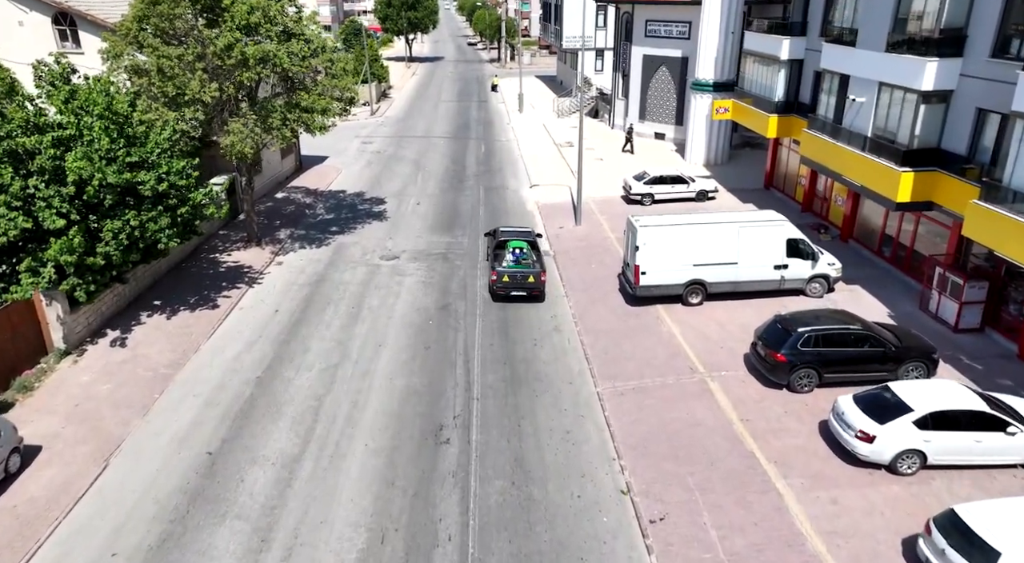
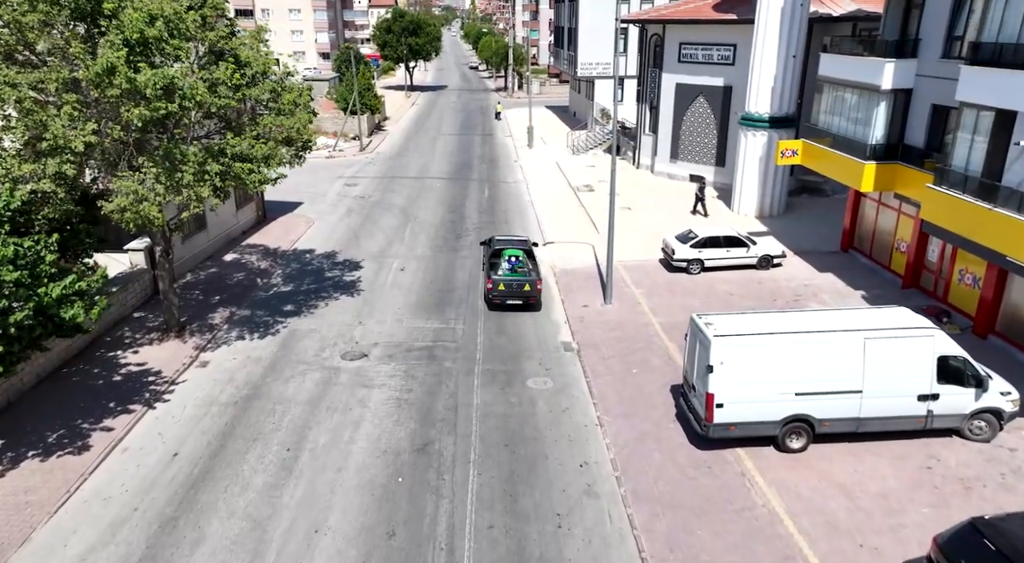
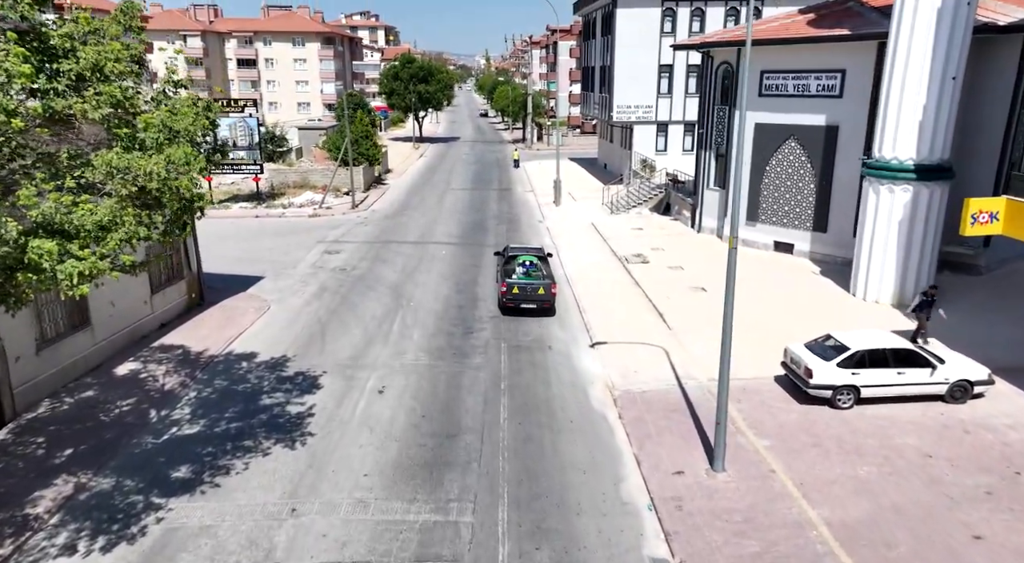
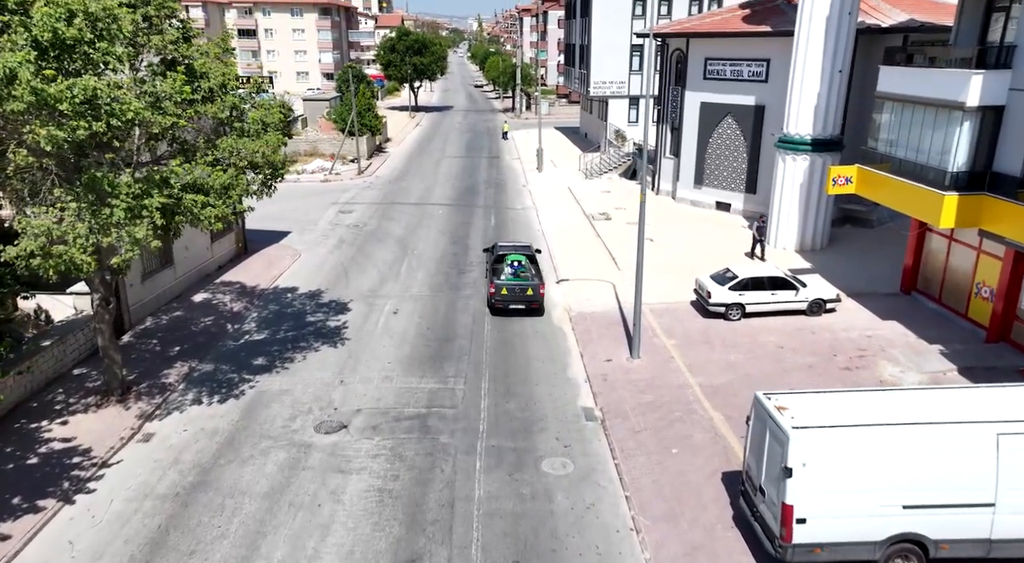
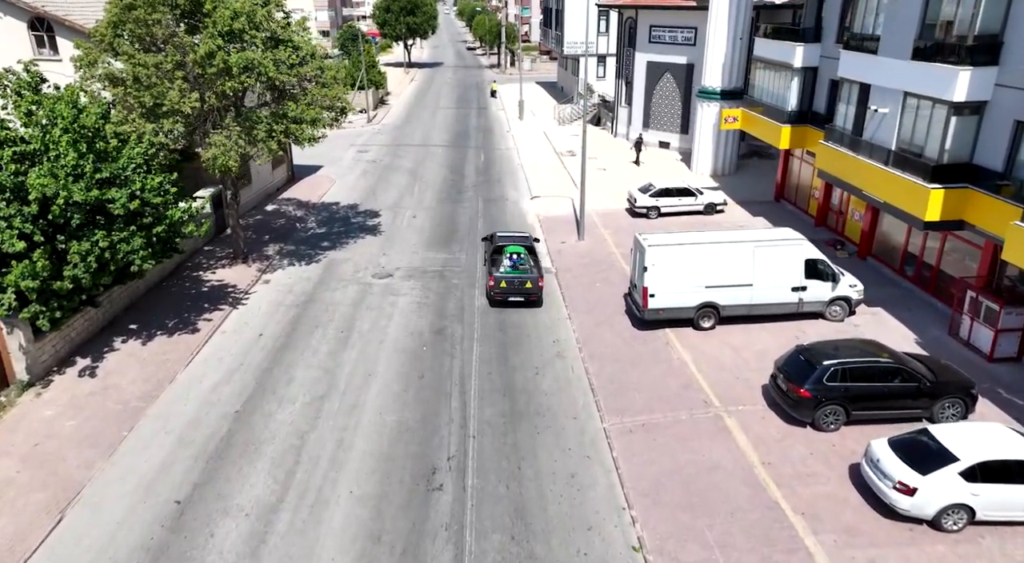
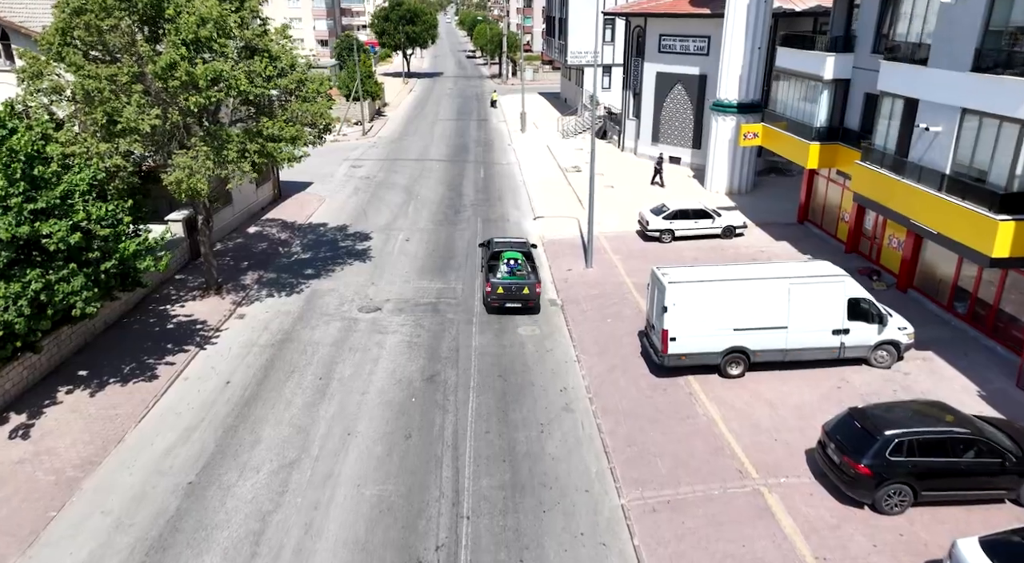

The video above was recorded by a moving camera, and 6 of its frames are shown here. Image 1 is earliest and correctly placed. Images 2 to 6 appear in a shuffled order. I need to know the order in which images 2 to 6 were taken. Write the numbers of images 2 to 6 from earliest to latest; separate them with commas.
5, 6, 2, 4, 3
